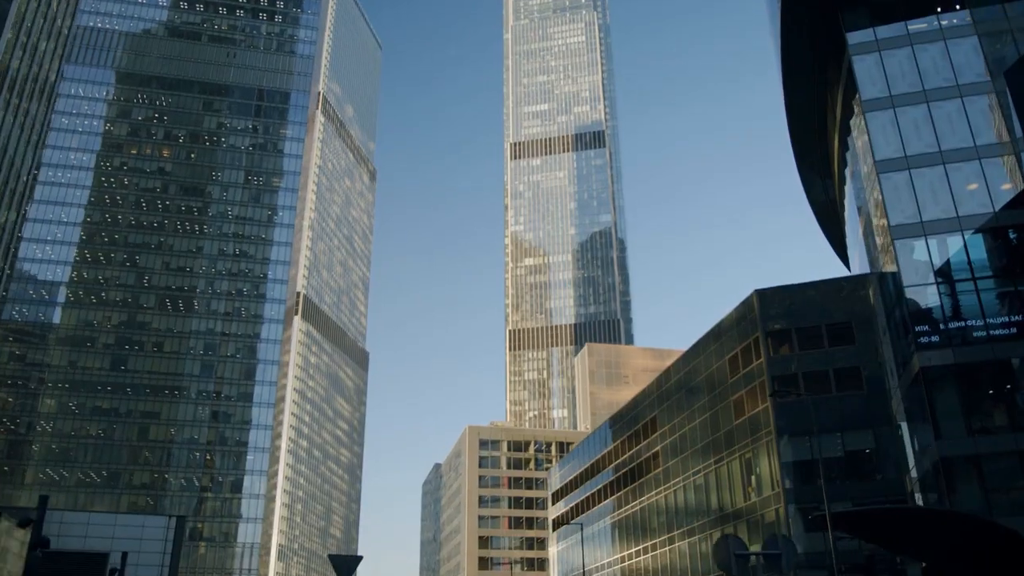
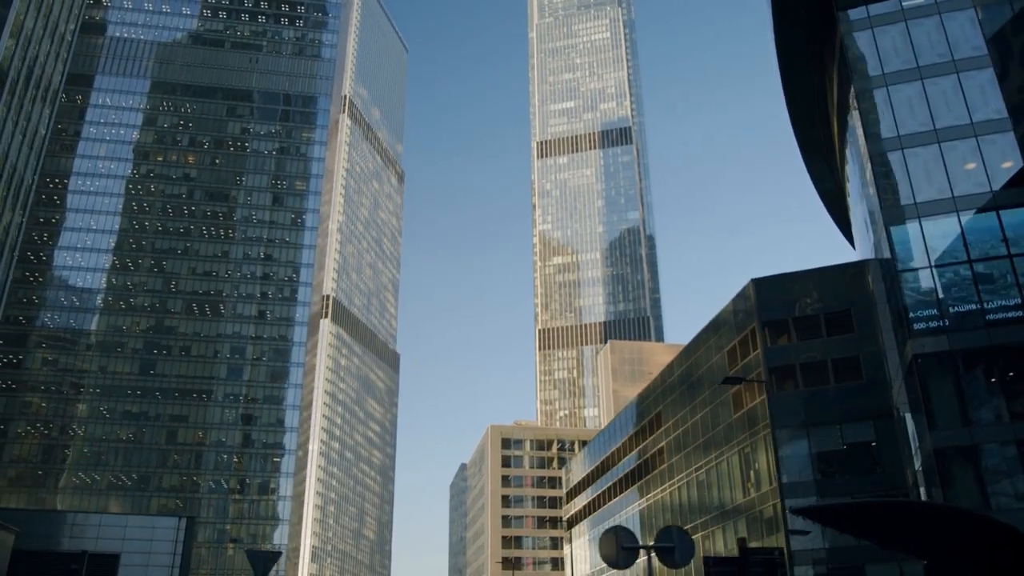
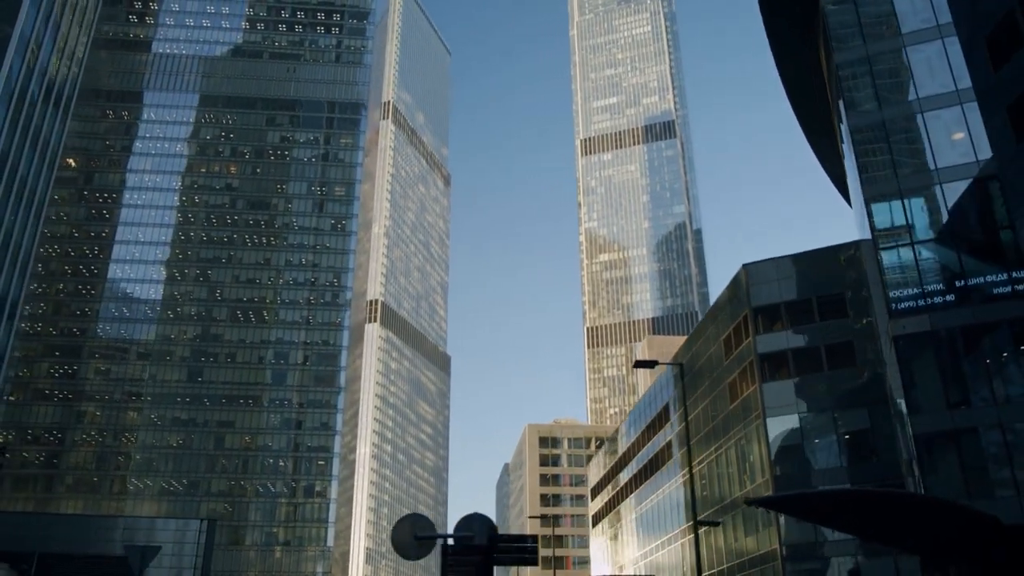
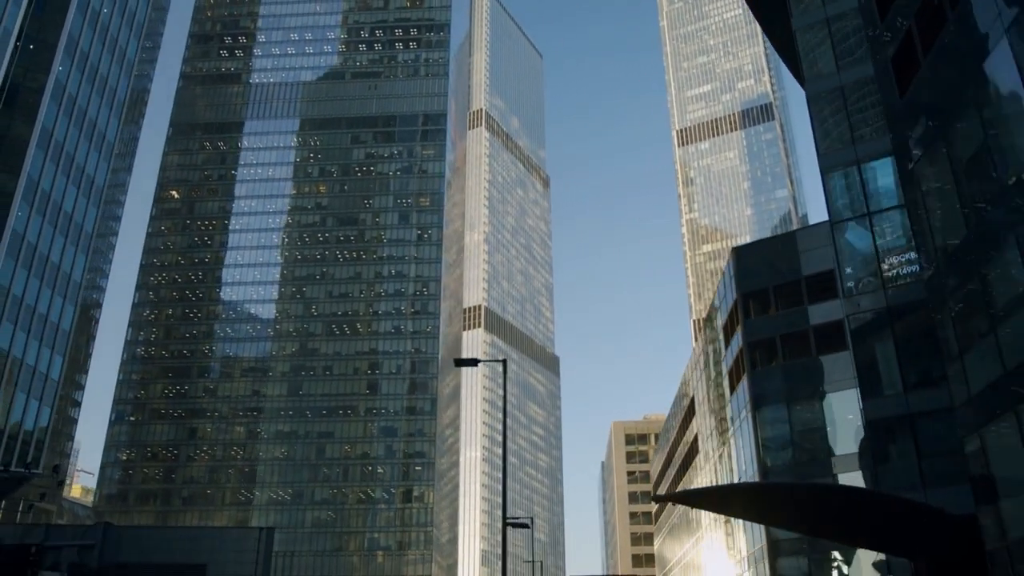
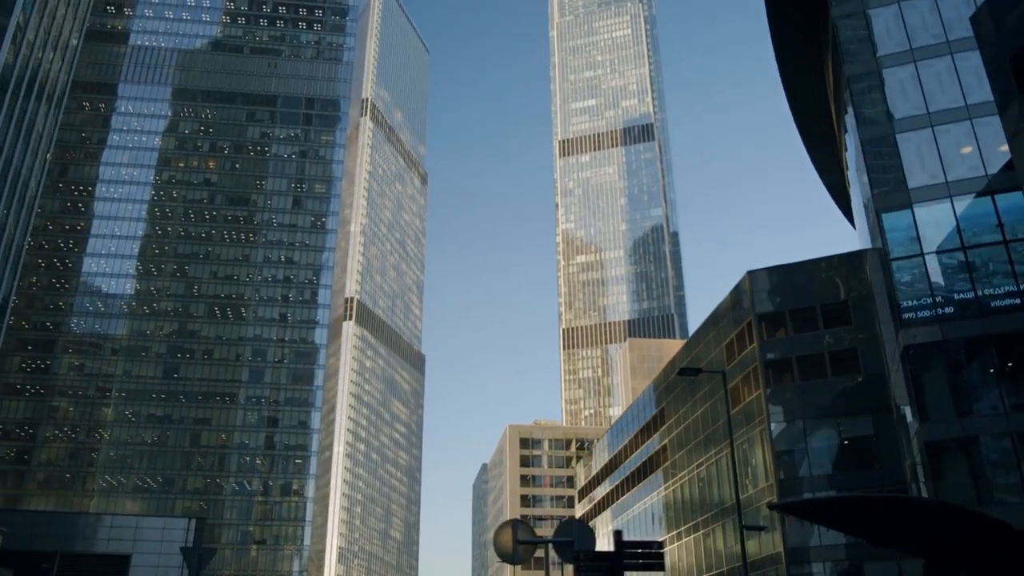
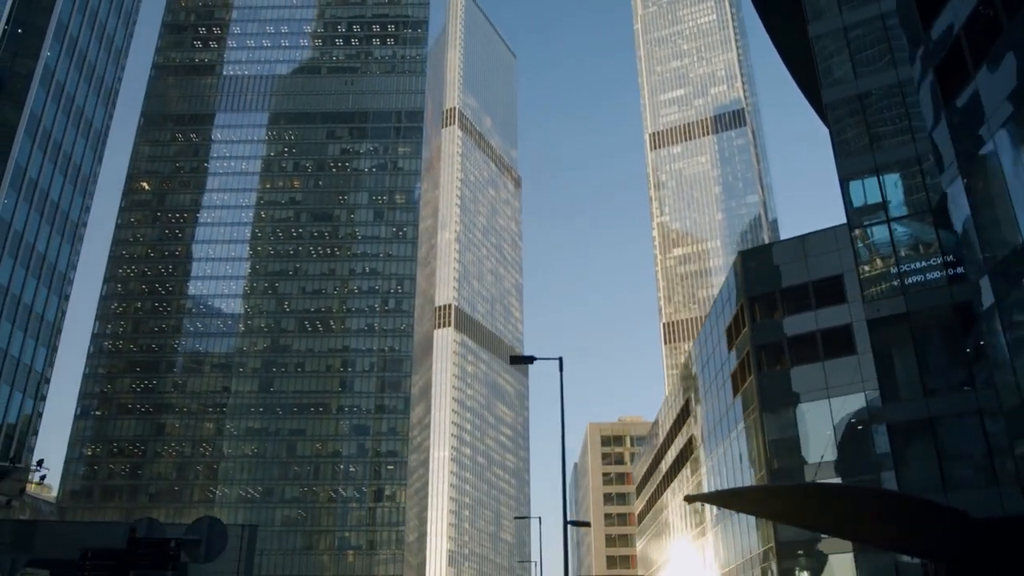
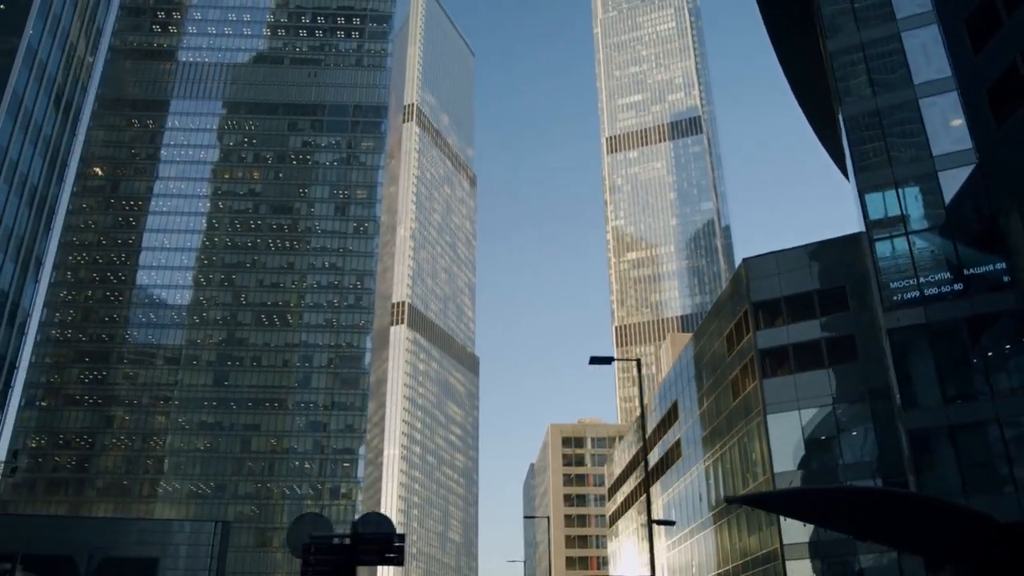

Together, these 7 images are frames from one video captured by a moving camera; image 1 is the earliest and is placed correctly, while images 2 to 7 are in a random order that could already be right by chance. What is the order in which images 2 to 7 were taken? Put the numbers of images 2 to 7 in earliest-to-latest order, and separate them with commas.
2, 5, 3, 7, 6, 4
